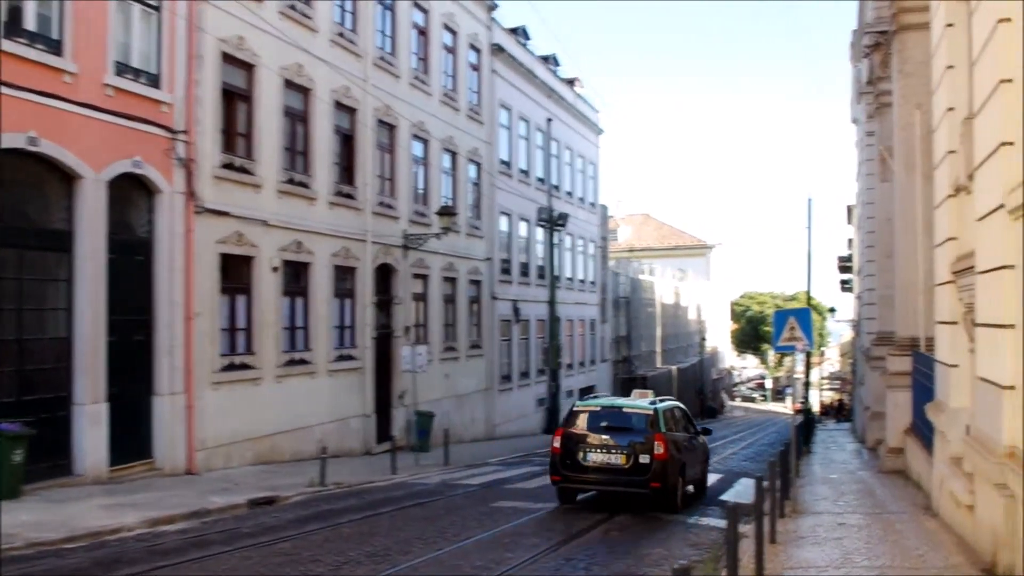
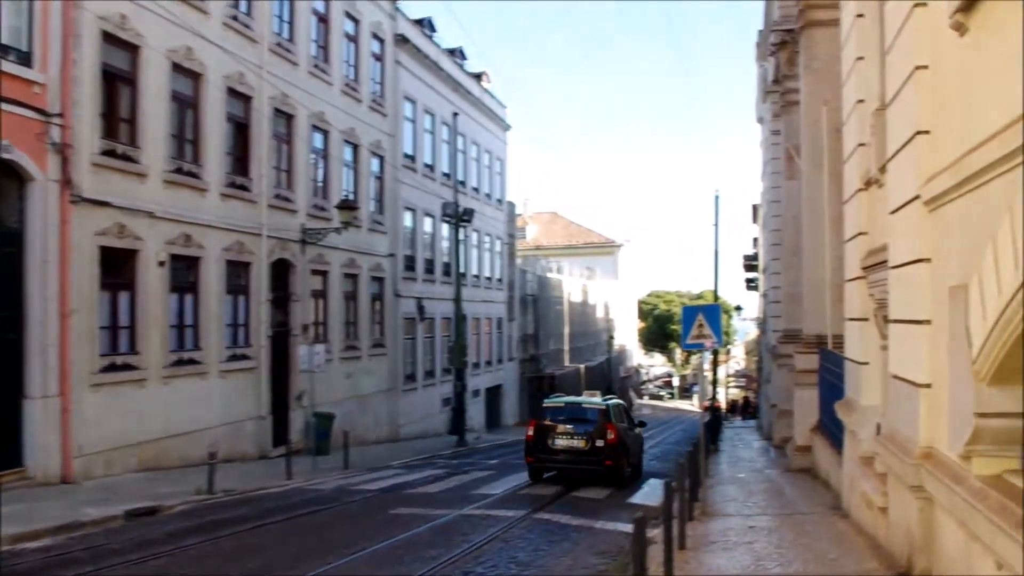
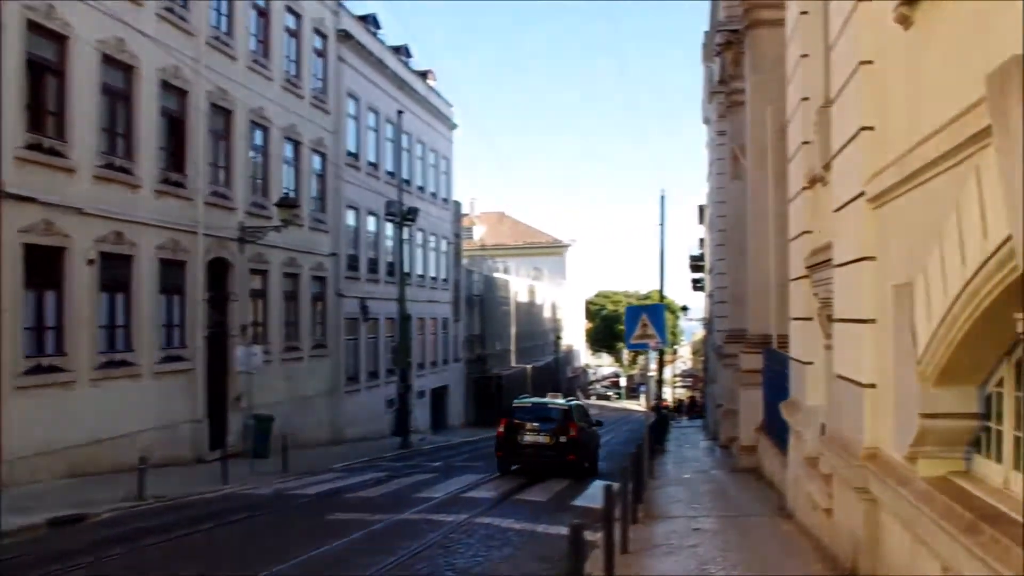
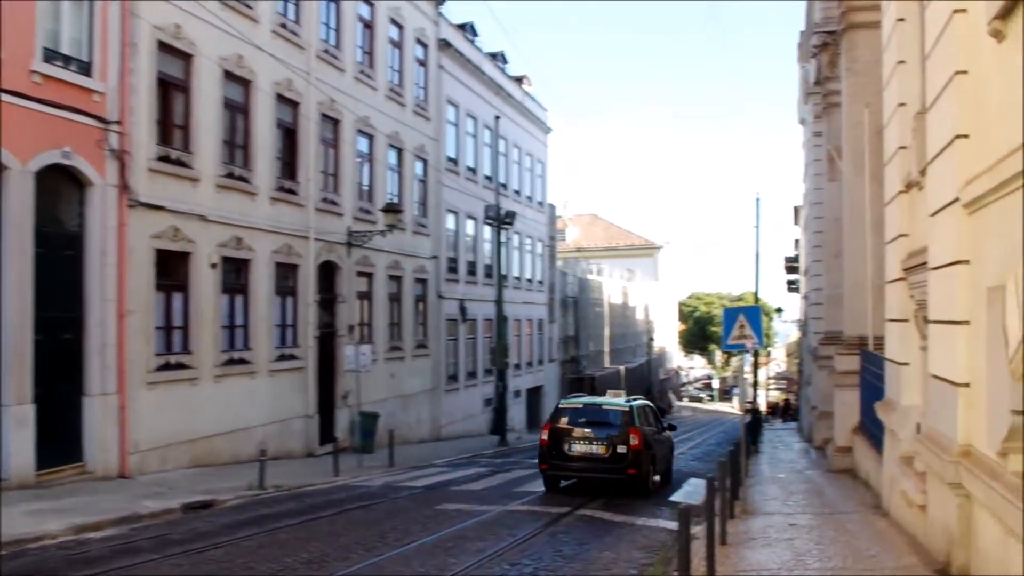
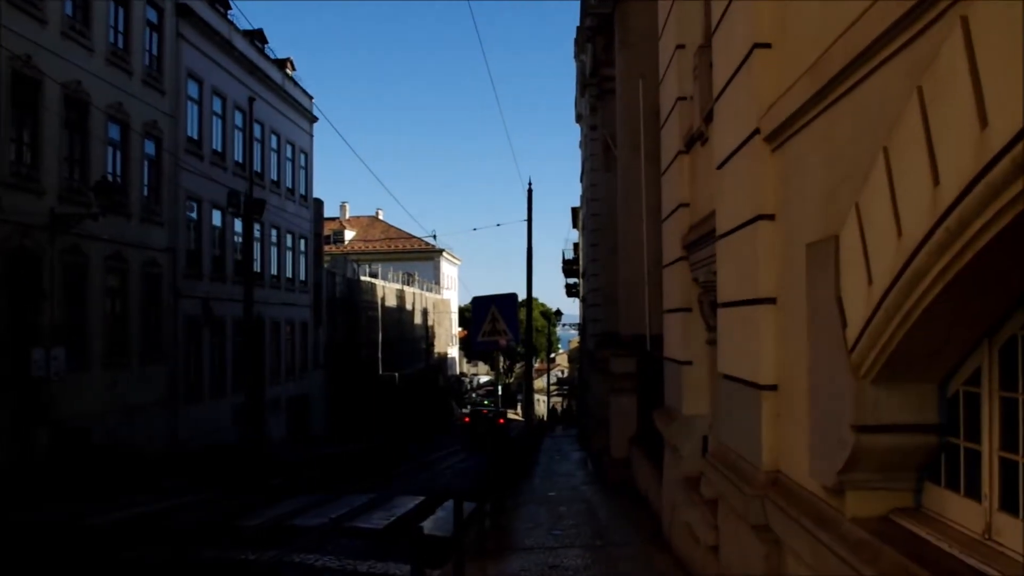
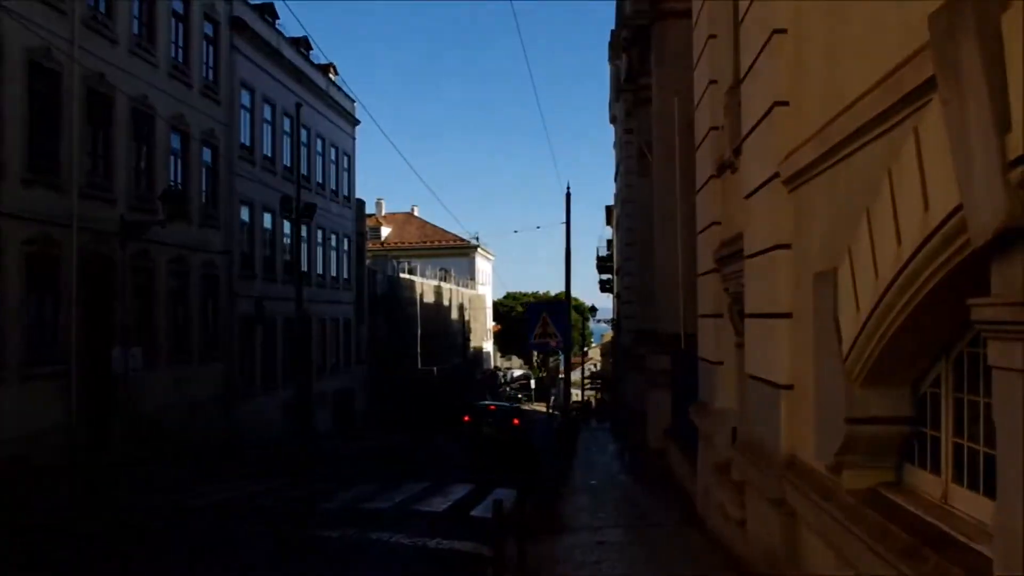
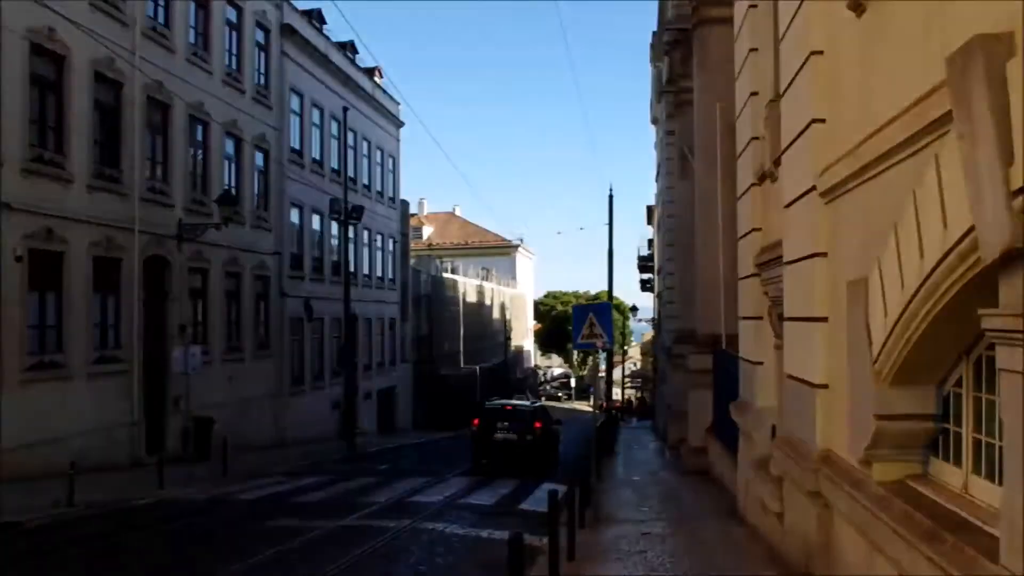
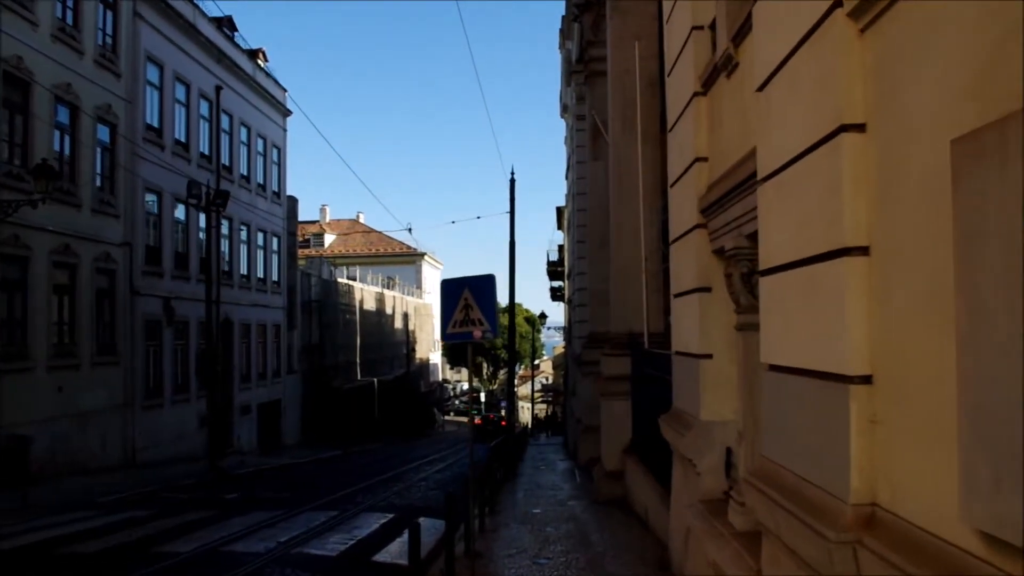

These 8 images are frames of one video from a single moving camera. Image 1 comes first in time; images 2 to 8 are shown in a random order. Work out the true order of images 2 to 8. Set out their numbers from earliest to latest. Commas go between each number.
4, 2, 3, 7, 6, 5, 8
